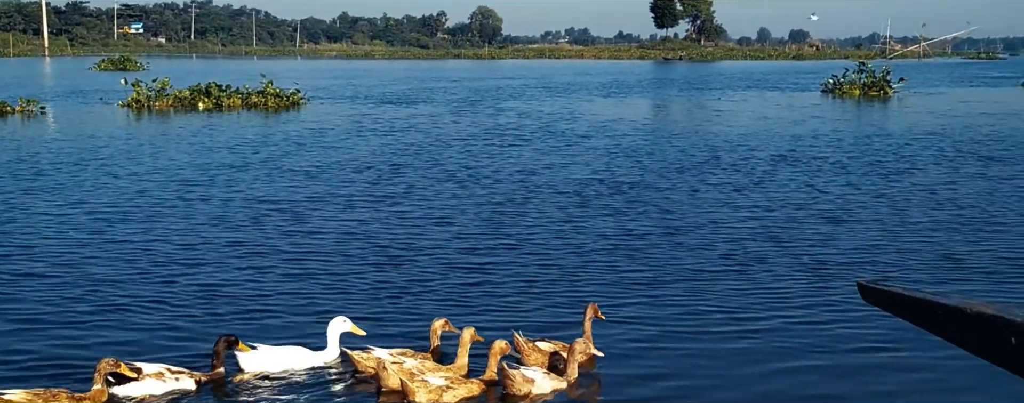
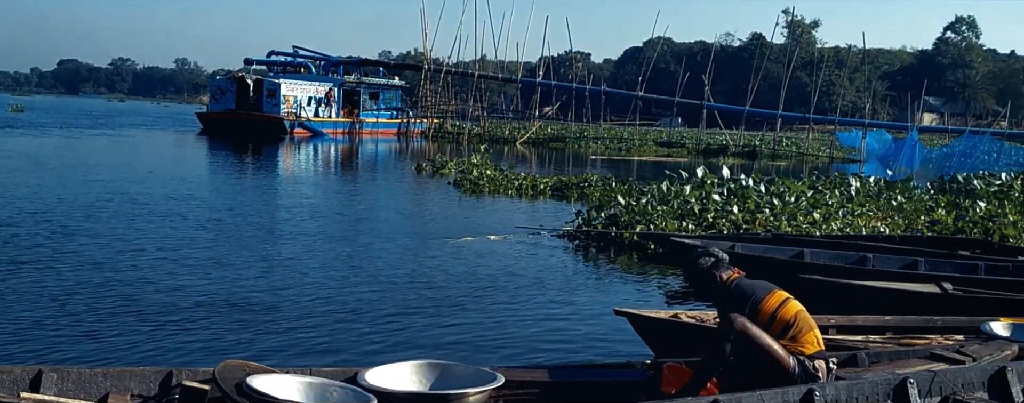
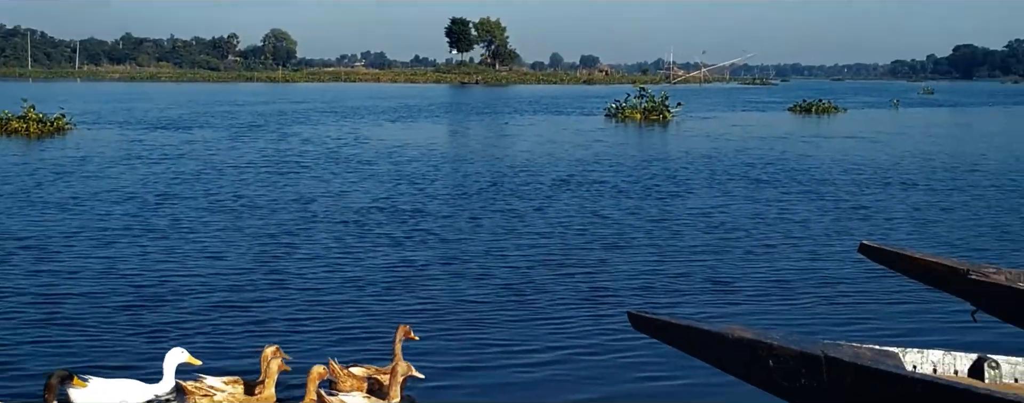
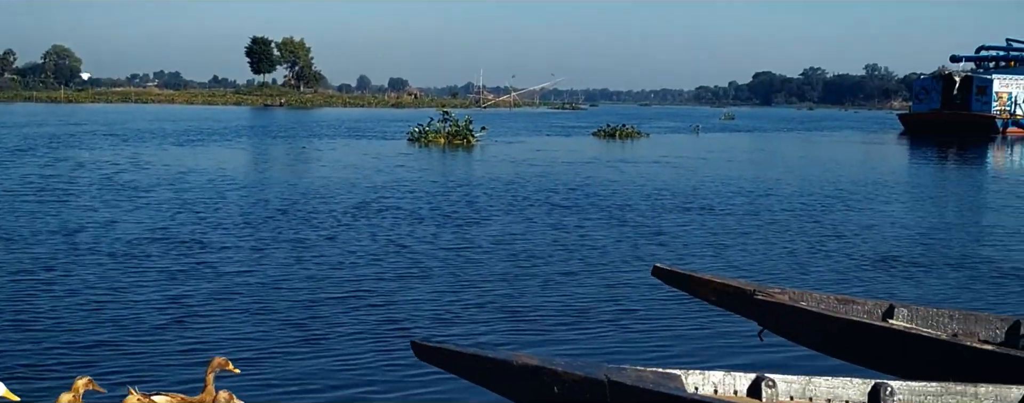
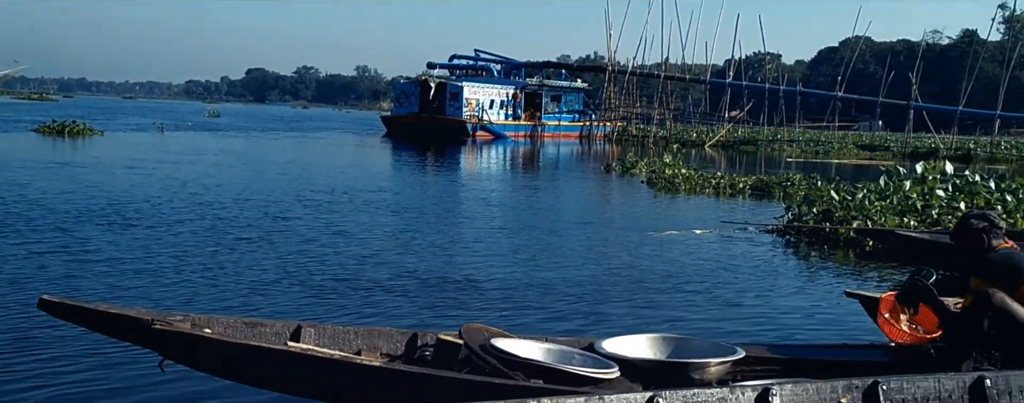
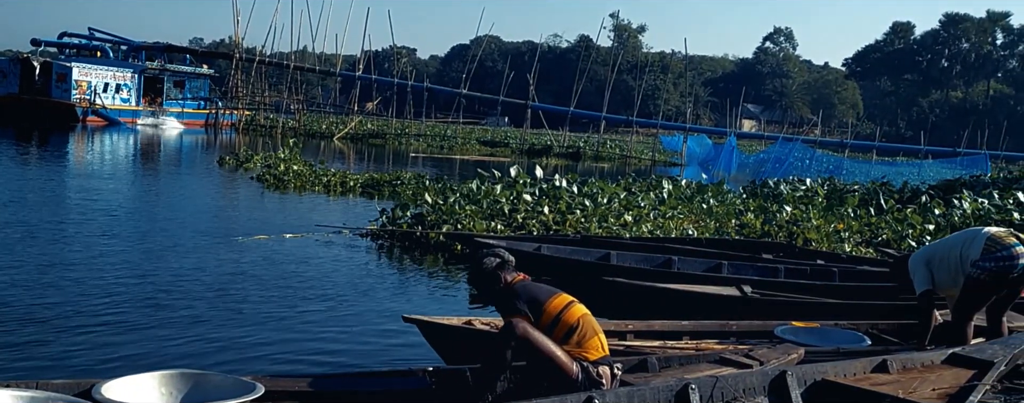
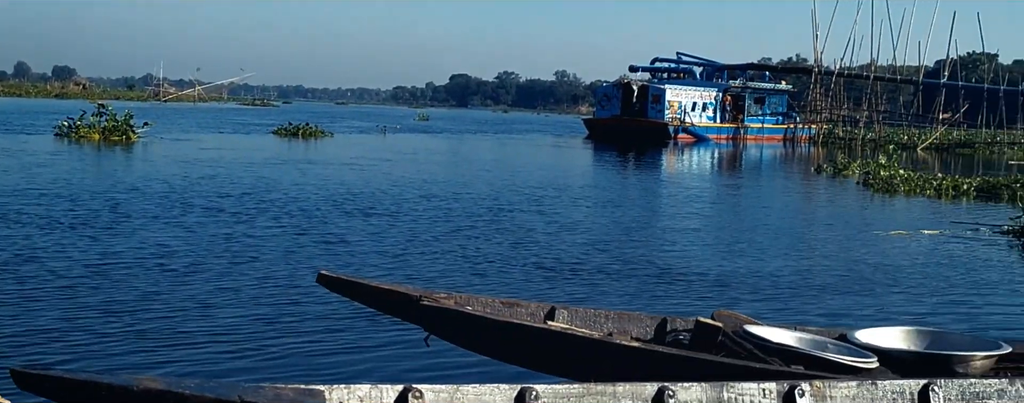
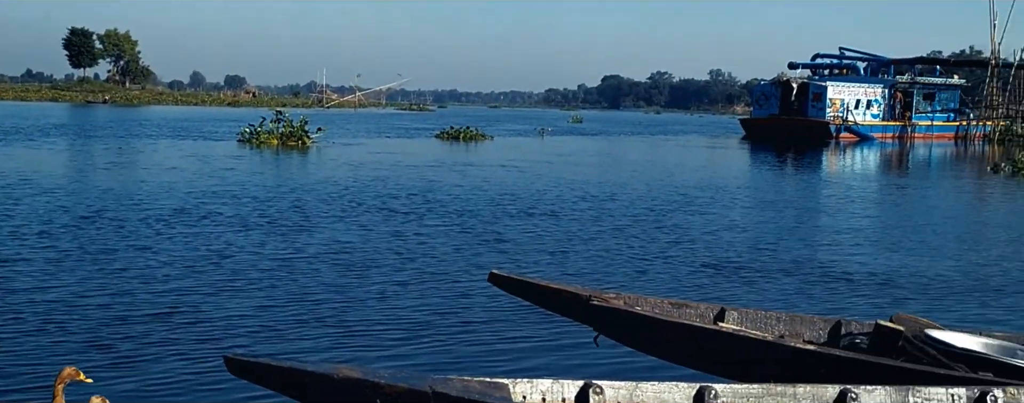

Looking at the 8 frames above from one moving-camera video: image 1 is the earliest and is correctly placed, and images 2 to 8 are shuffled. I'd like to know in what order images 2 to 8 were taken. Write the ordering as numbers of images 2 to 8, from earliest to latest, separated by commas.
3, 4, 8, 7, 5, 2, 6
